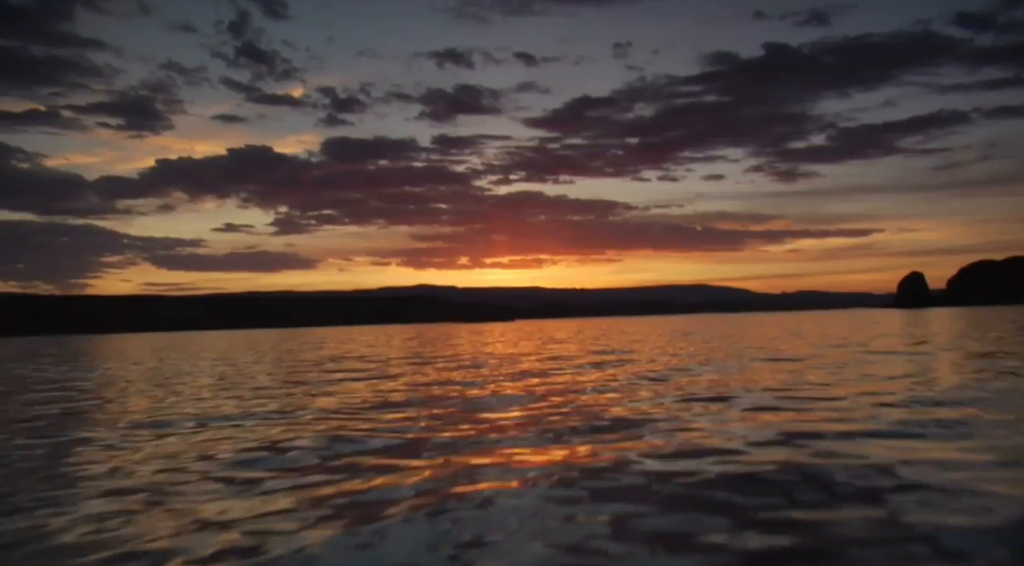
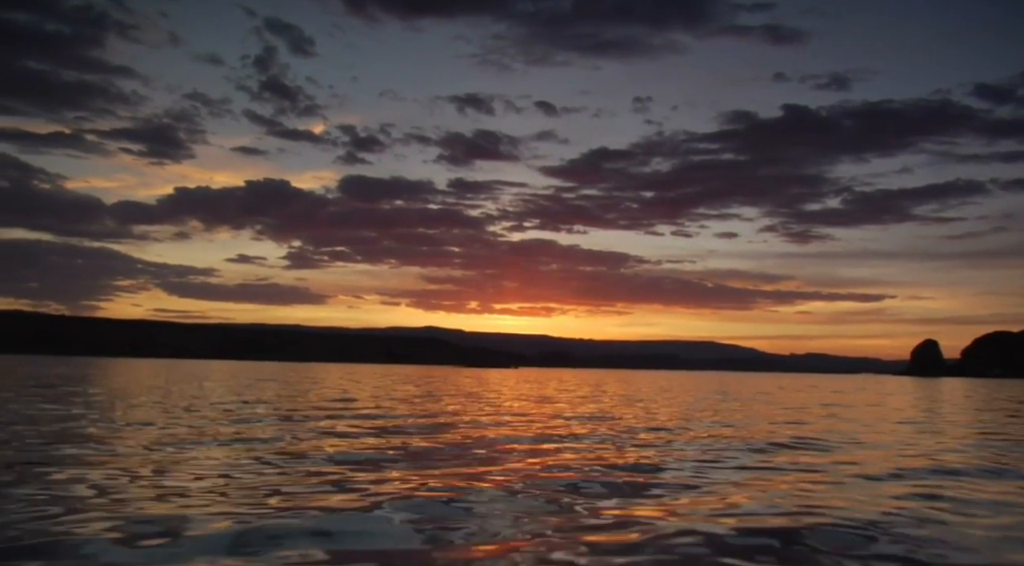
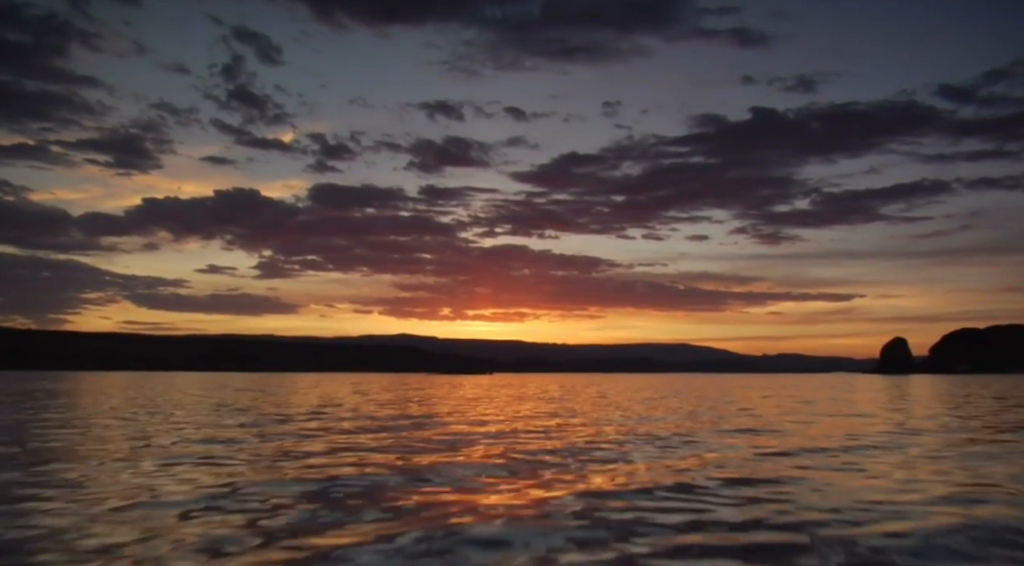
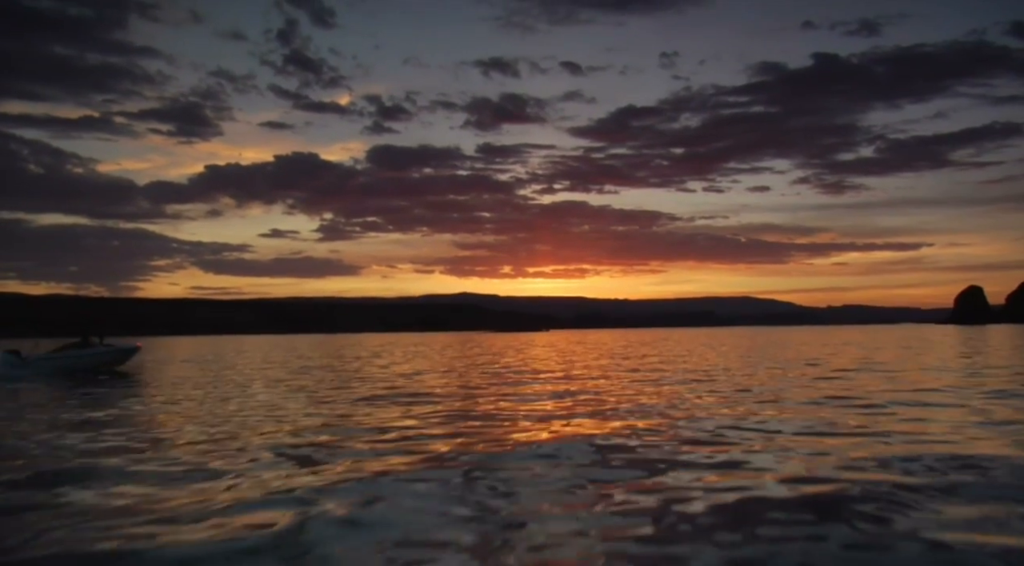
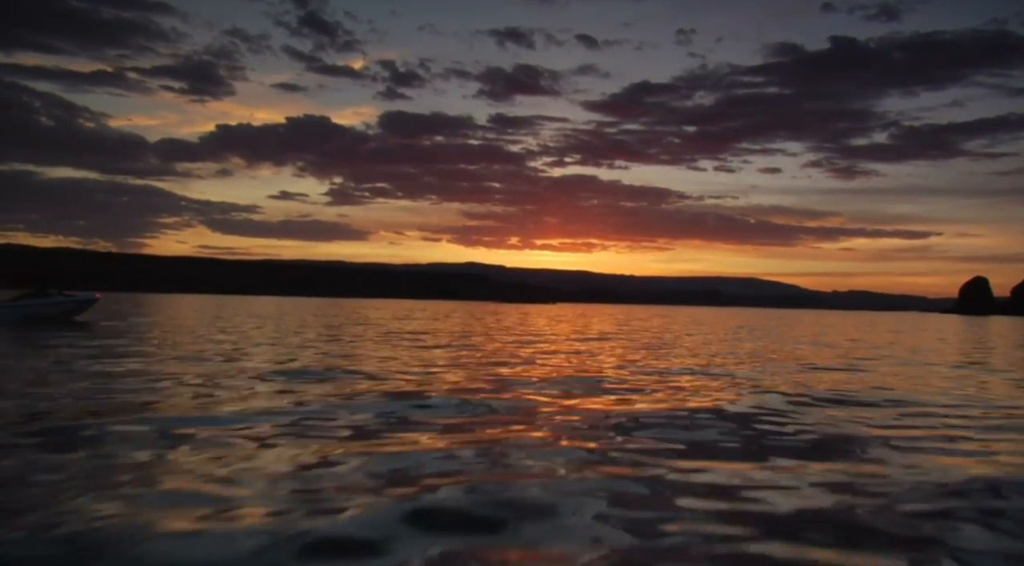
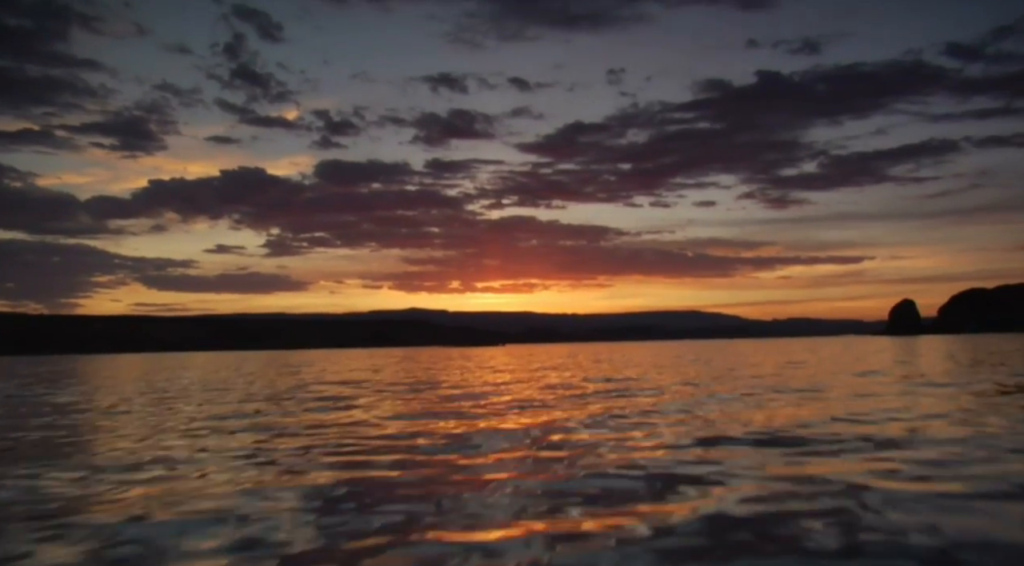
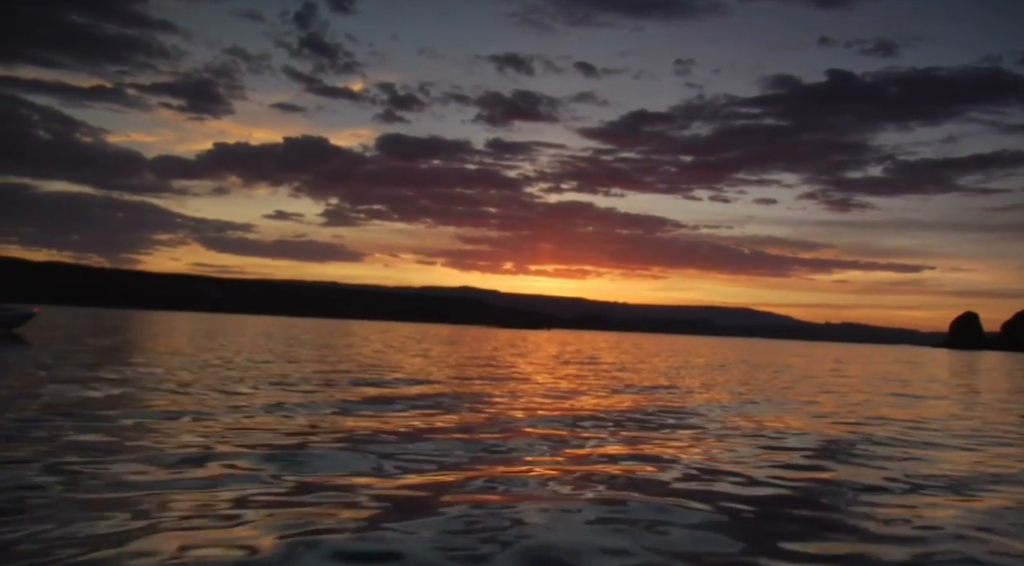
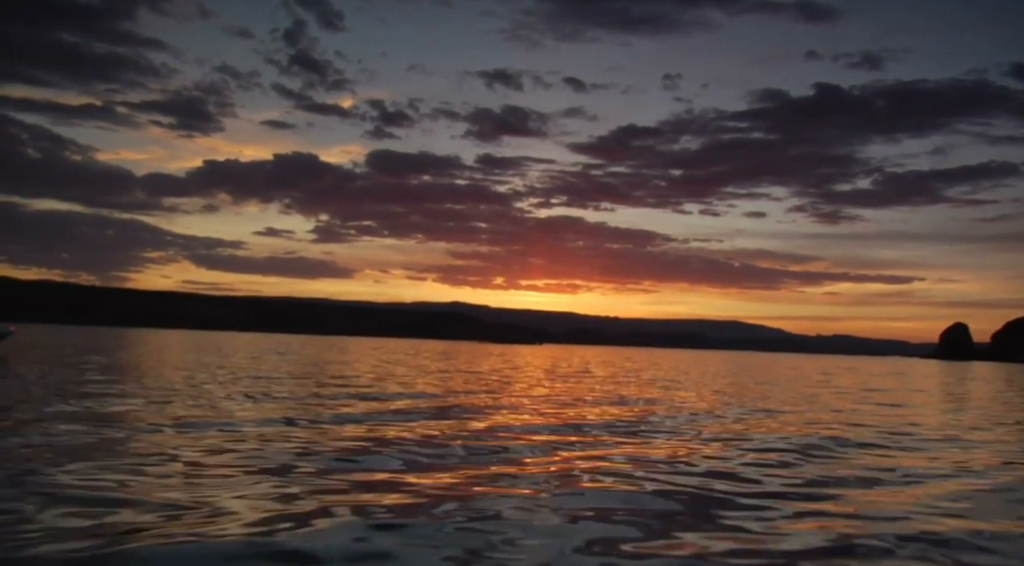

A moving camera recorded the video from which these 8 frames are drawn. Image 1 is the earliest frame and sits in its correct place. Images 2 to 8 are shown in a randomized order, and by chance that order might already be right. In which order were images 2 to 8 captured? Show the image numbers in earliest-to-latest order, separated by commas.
6, 3, 2, 8, 7, 5, 4
